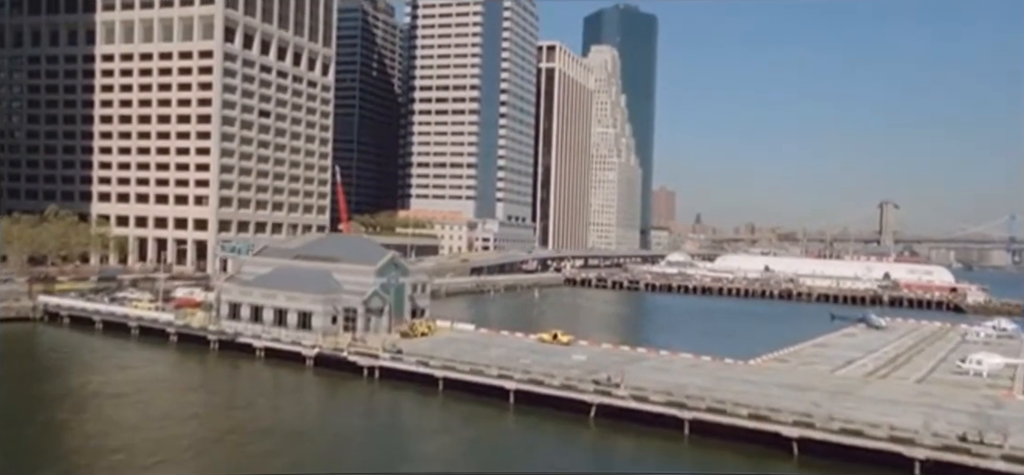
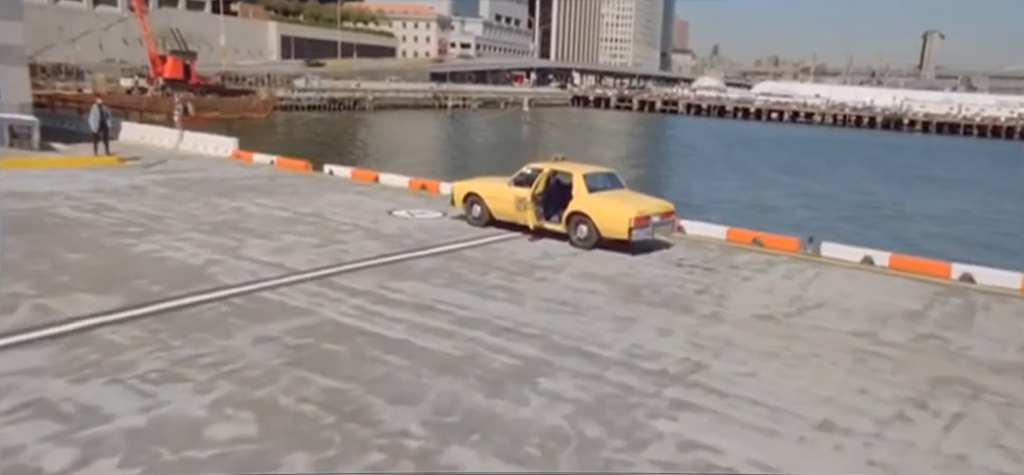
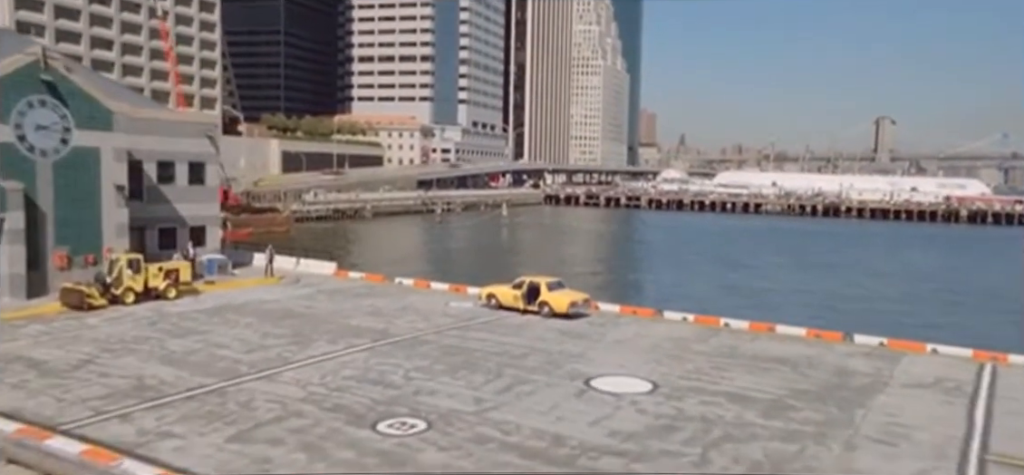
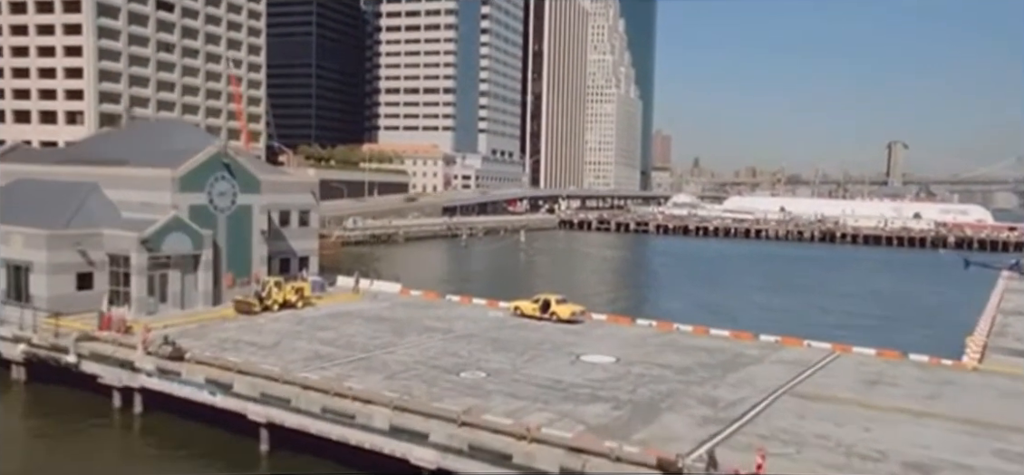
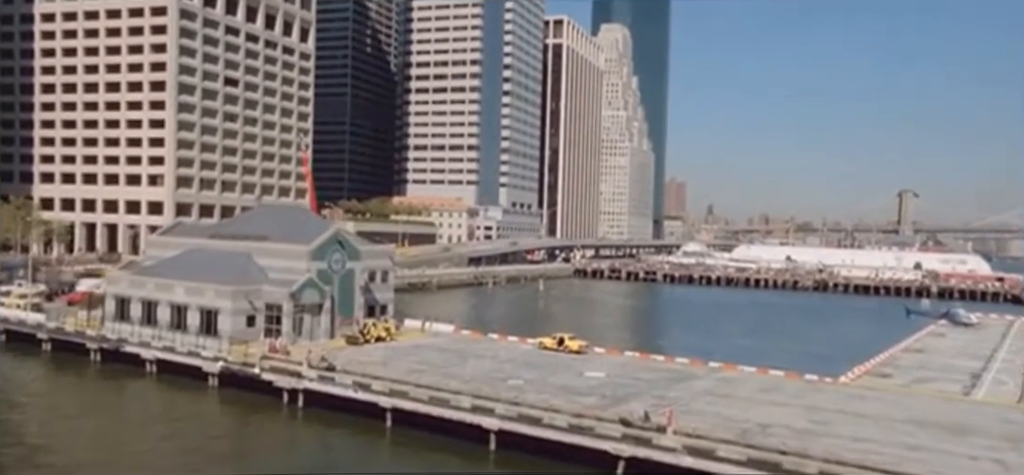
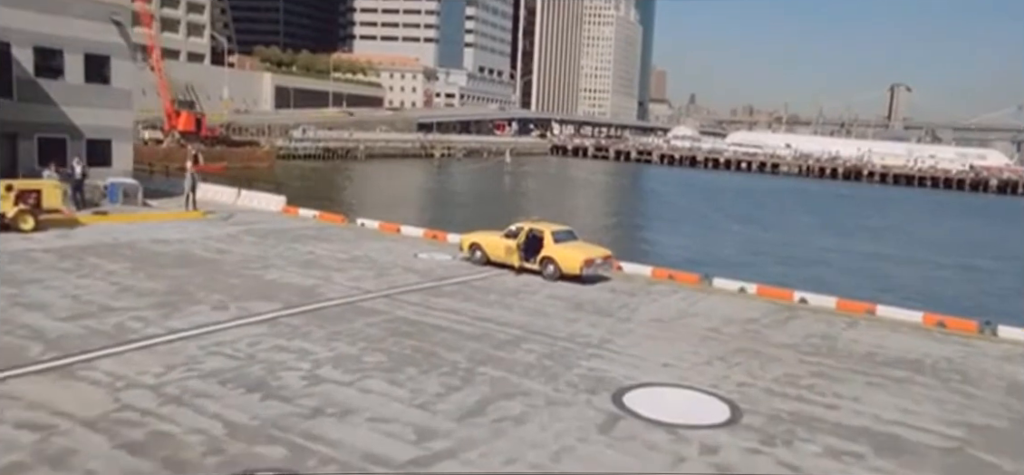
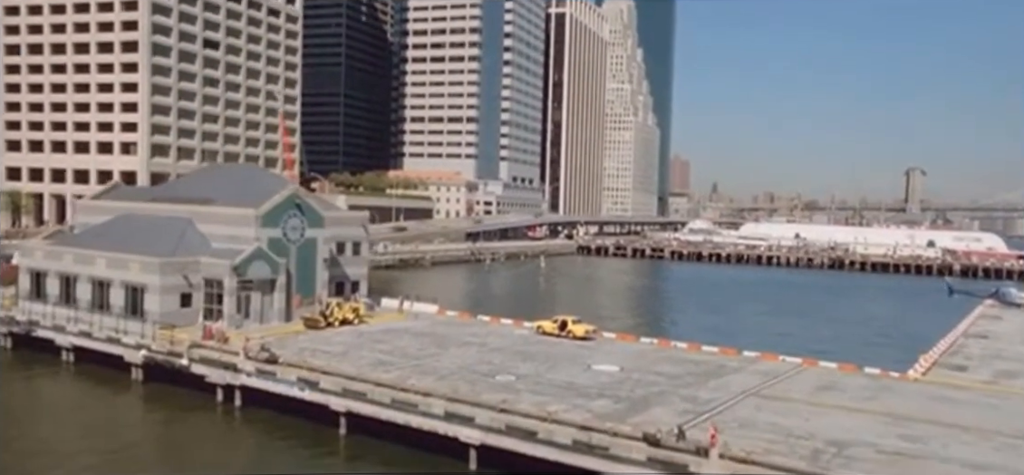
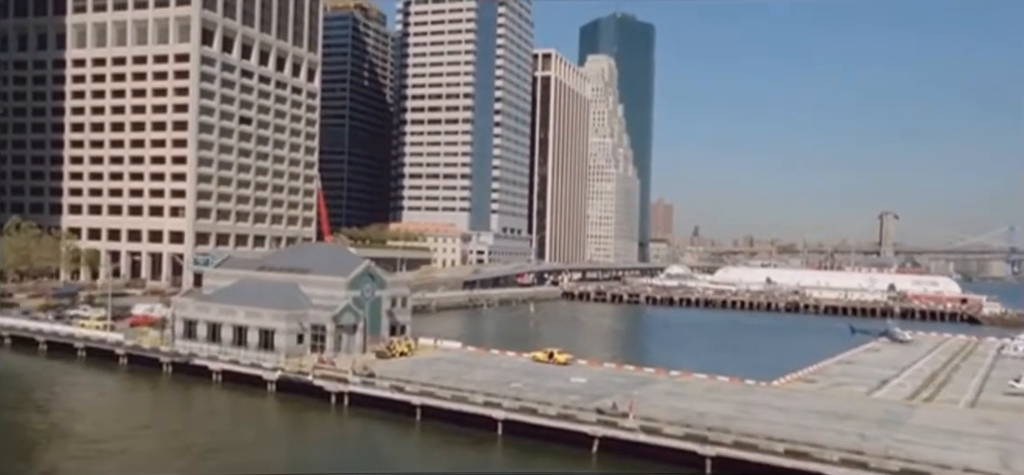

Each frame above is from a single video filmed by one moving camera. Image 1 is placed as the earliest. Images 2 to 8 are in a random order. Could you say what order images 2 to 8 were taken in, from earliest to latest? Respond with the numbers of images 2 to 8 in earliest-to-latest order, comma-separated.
8, 5, 7, 4, 3, 6, 2
